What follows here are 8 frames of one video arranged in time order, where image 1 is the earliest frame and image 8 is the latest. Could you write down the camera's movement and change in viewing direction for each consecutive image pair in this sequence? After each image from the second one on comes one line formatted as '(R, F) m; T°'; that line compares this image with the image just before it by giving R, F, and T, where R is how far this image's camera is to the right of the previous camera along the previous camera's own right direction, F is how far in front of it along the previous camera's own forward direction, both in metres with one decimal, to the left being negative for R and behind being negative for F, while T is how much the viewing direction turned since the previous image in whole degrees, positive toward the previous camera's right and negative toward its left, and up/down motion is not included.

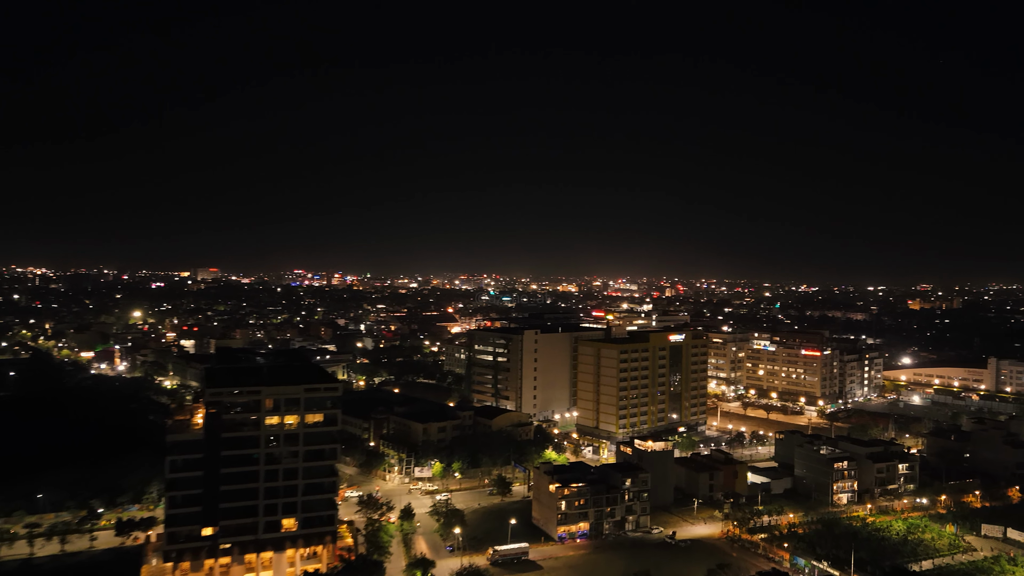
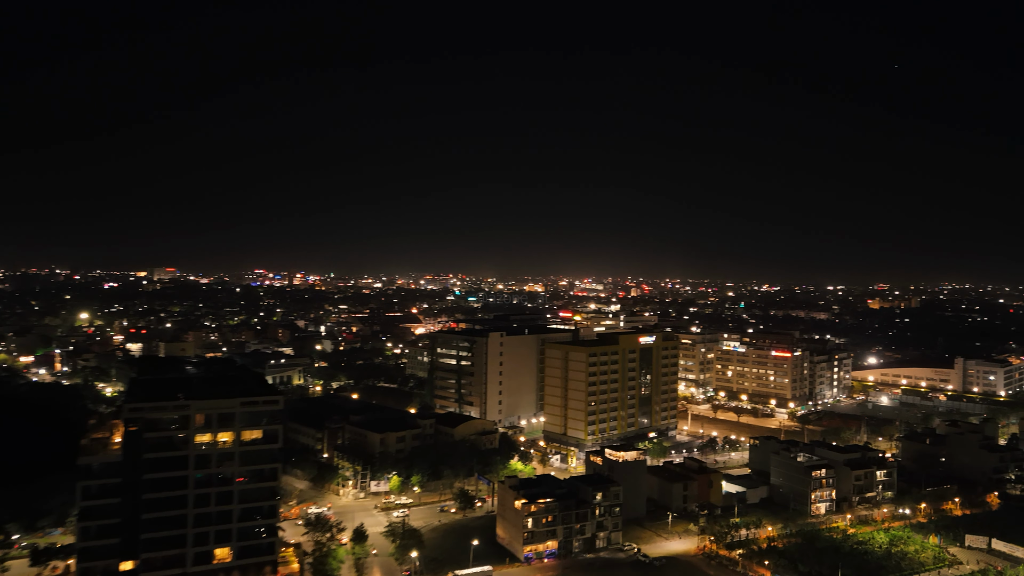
(+0.1, +1.3) m; +3°
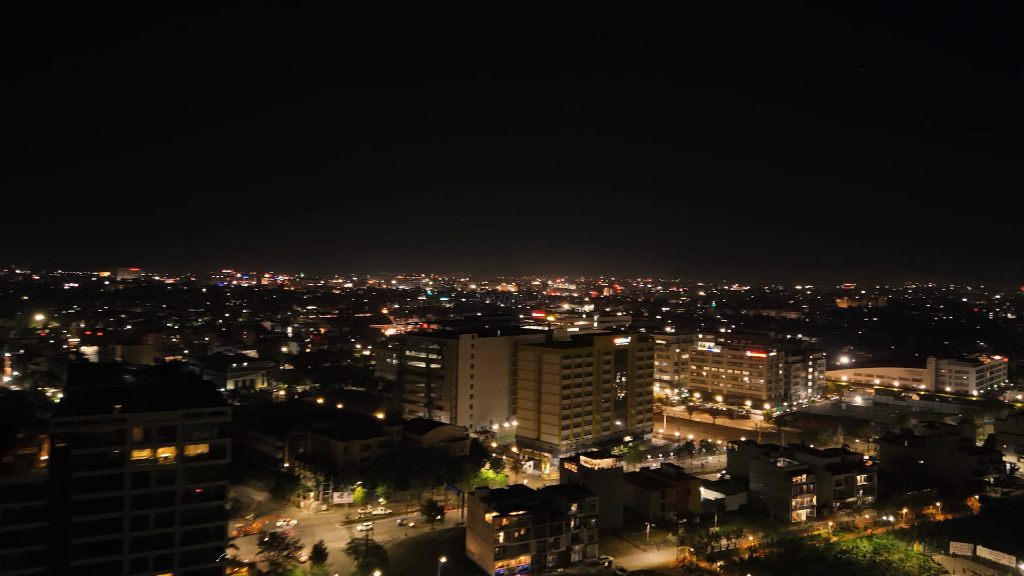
(+0.1, +0.9) m; +2°
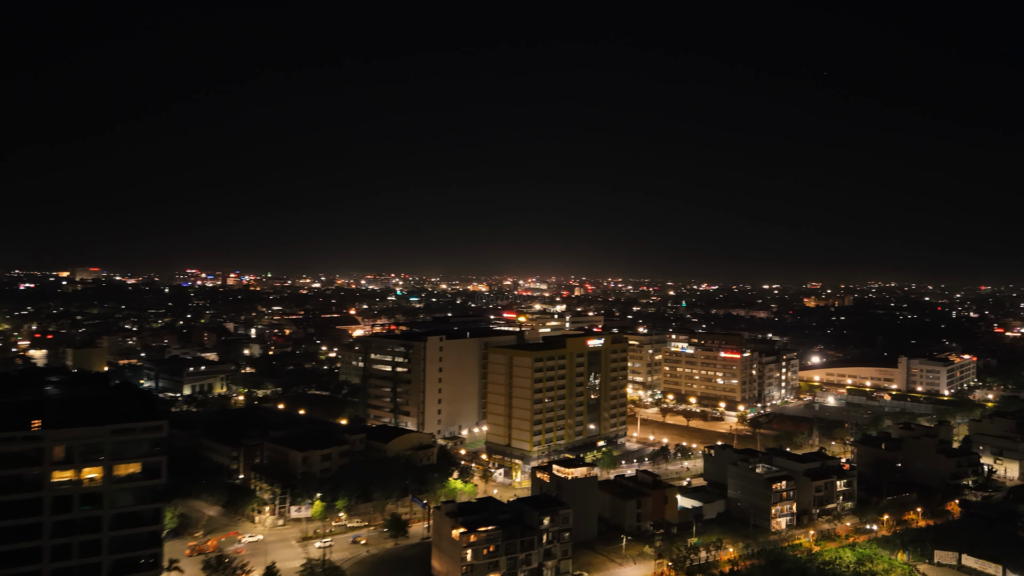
(+0.1, +1.0) m; +2°
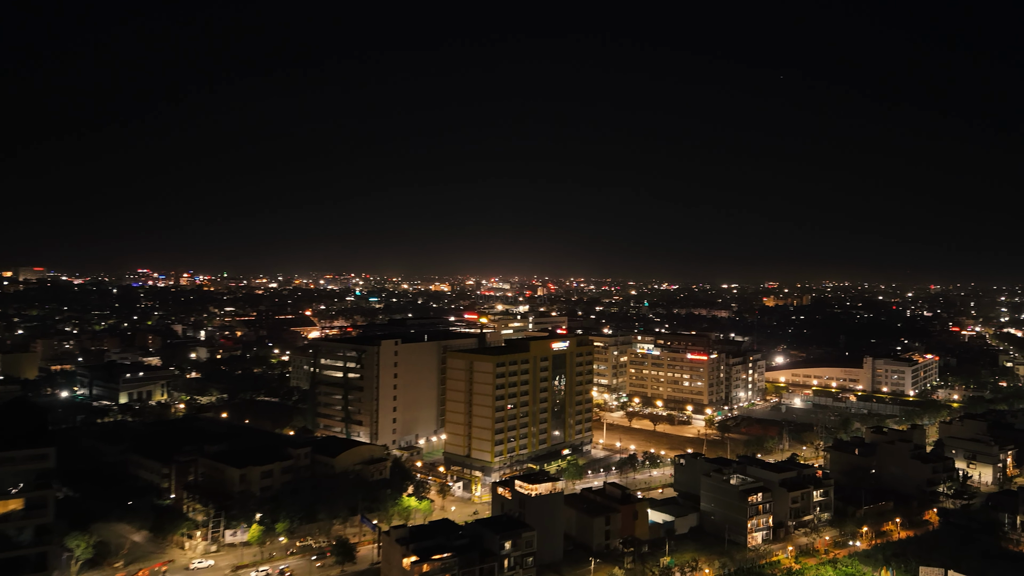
(+0.1, +1.5) m; +3°
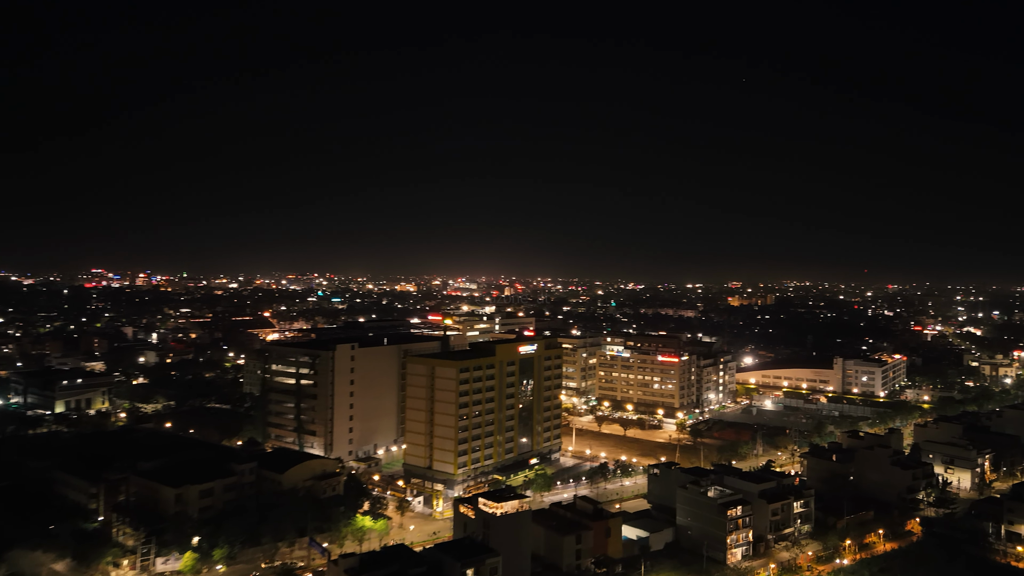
(+0.1, +1.3) m; +2°
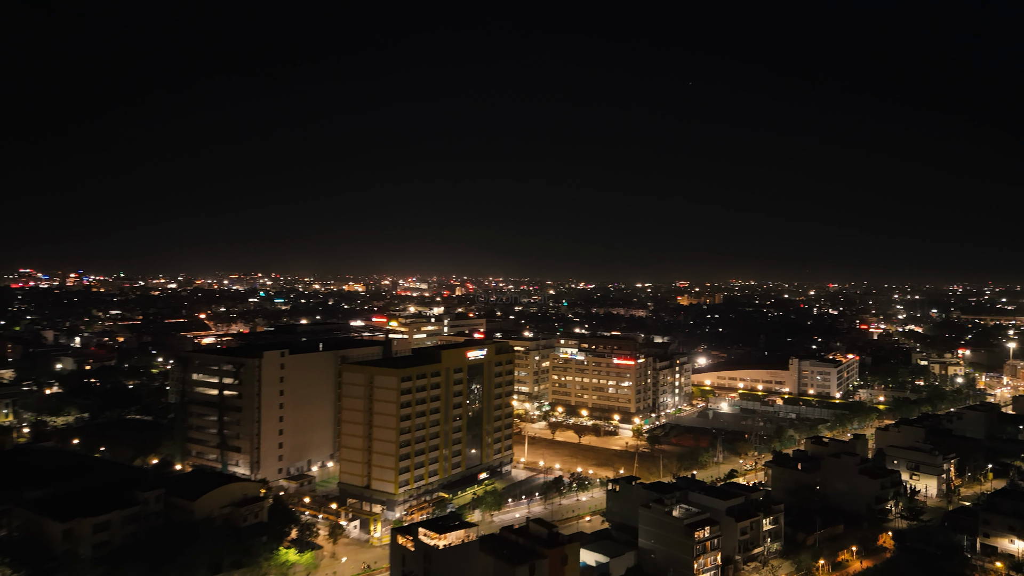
(+0.1, +1.8) m; +4°
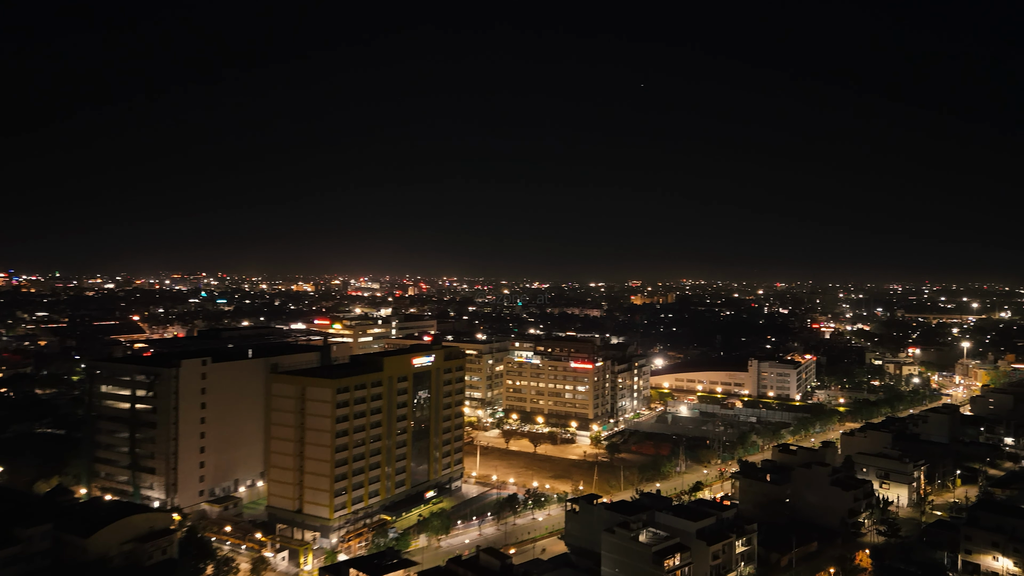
(+0.1, +1.8) m; +3°
